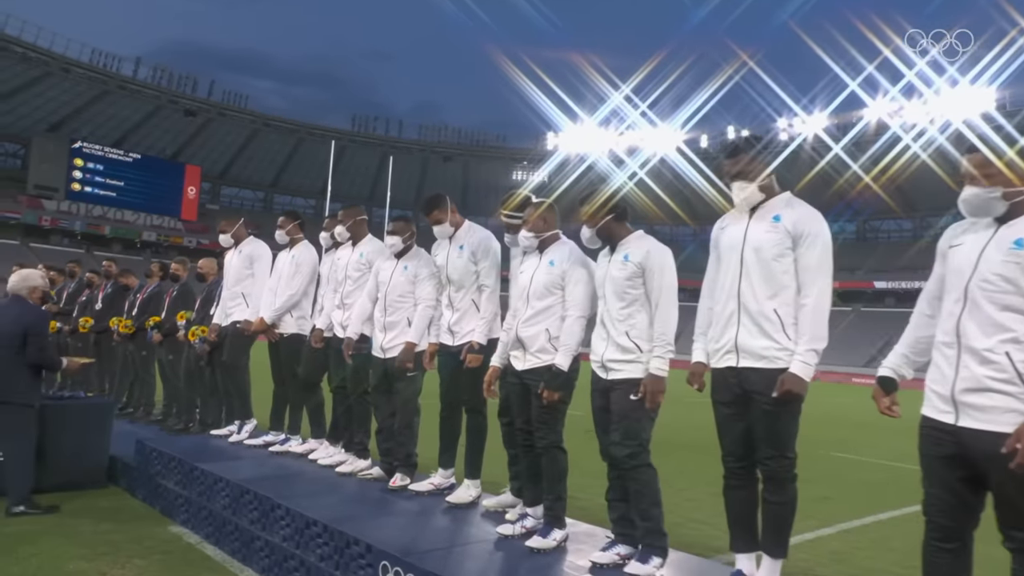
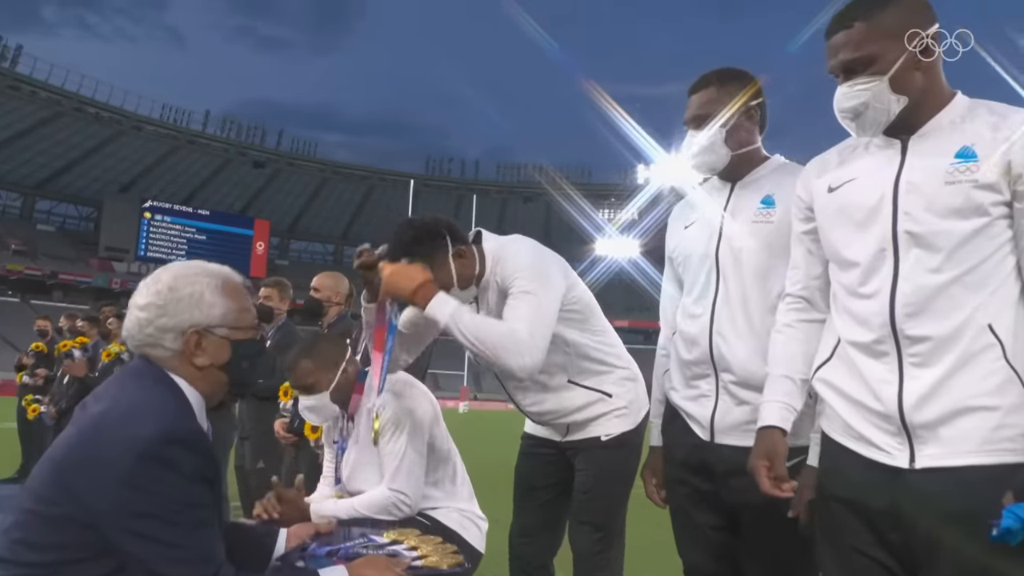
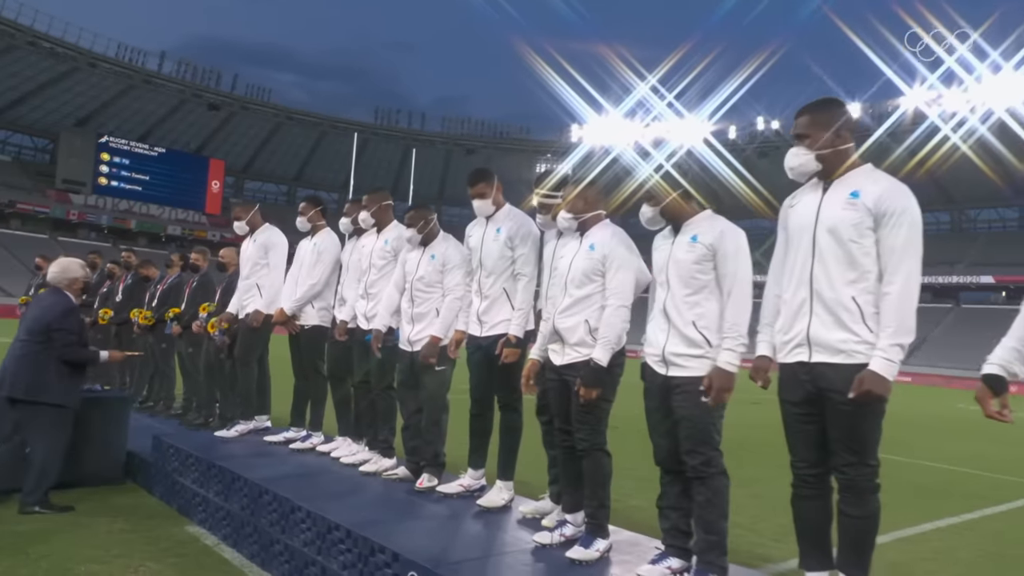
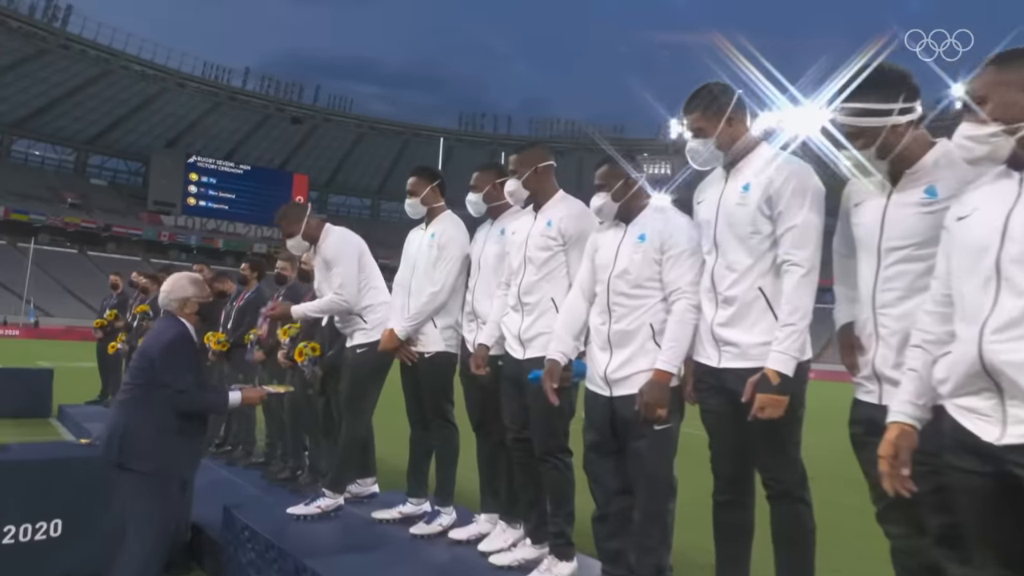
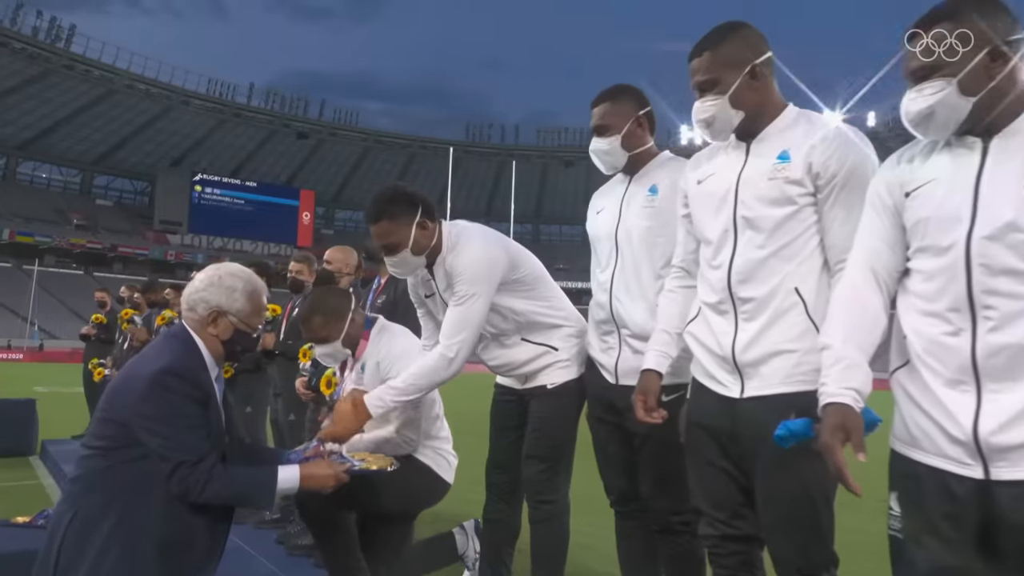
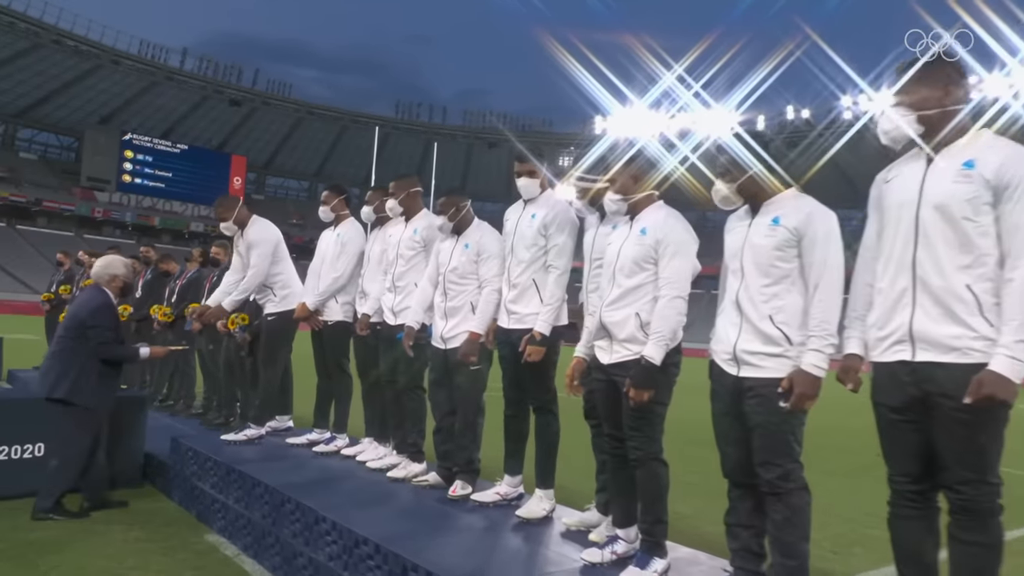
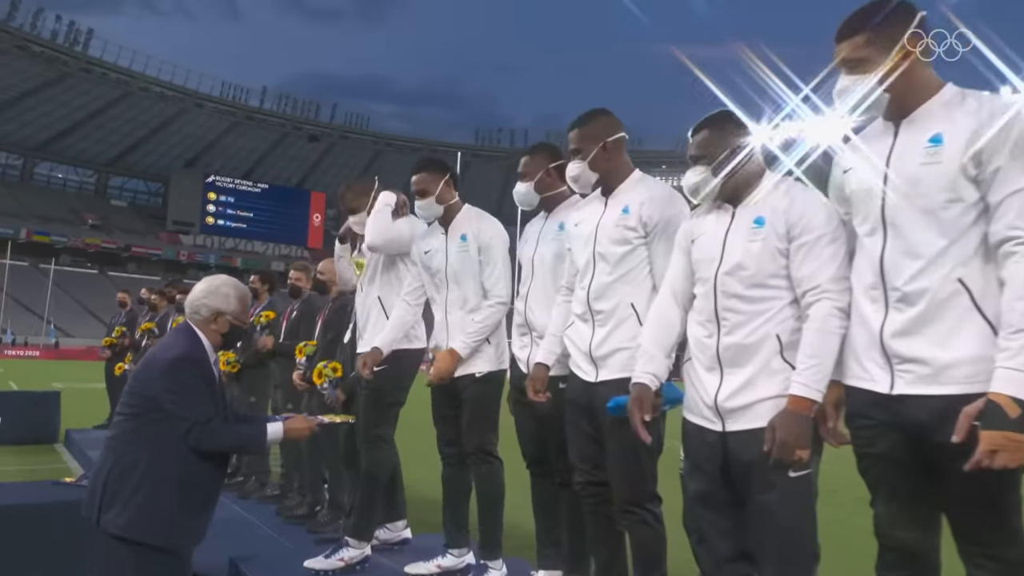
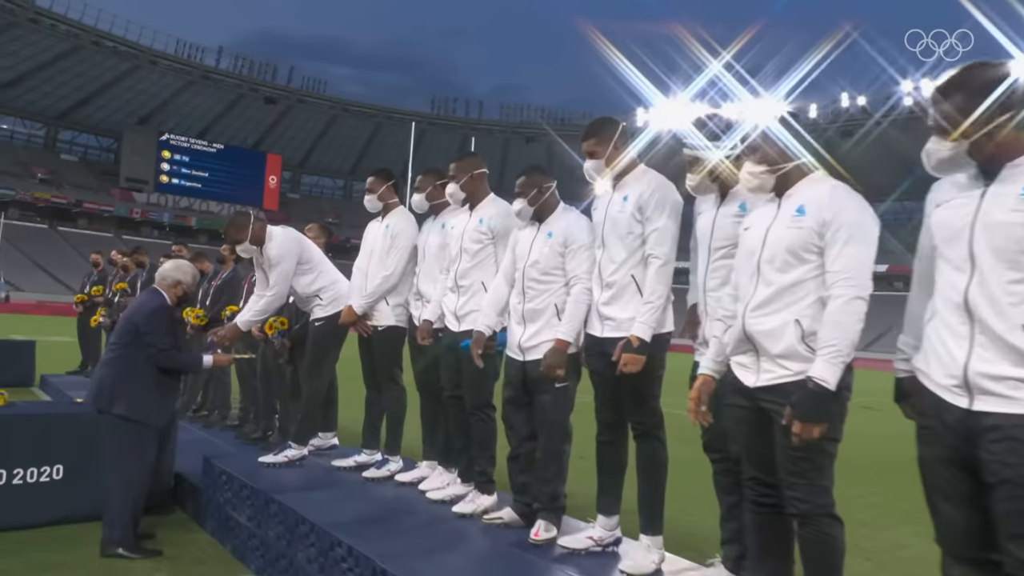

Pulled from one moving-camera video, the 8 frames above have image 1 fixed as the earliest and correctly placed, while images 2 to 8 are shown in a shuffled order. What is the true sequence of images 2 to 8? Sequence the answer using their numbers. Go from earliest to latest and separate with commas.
3, 6, 8, 4, 7, 5, 2
